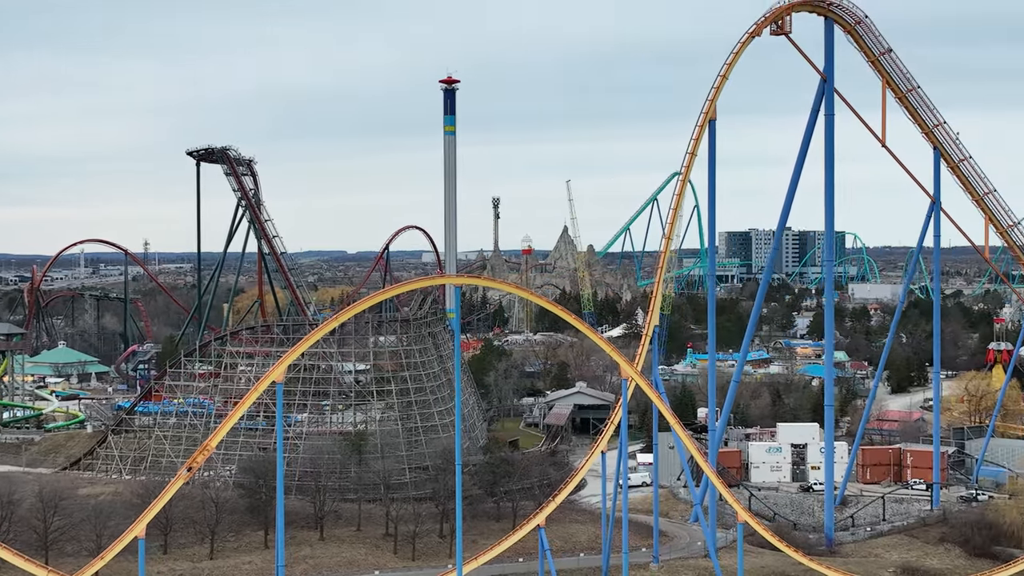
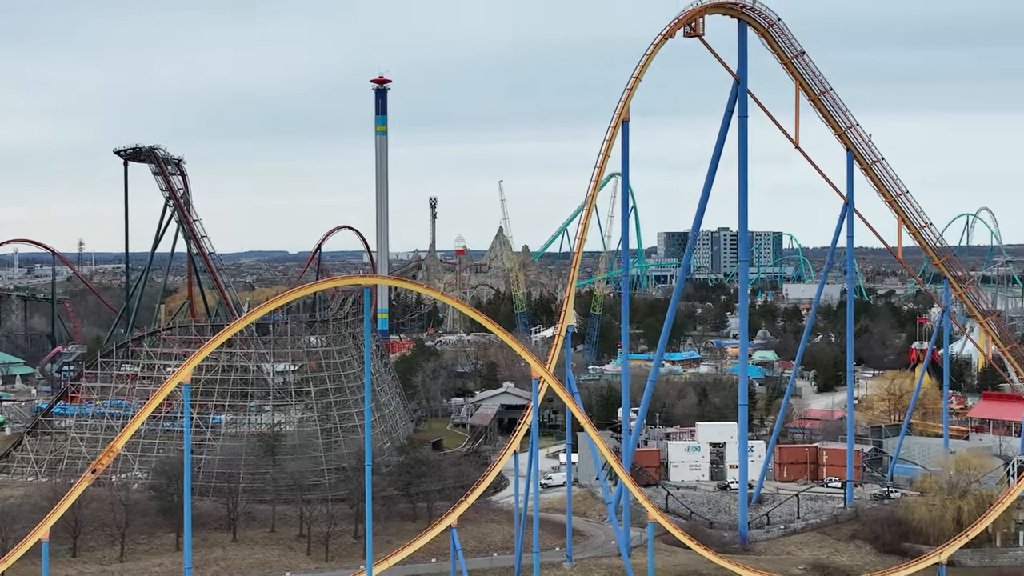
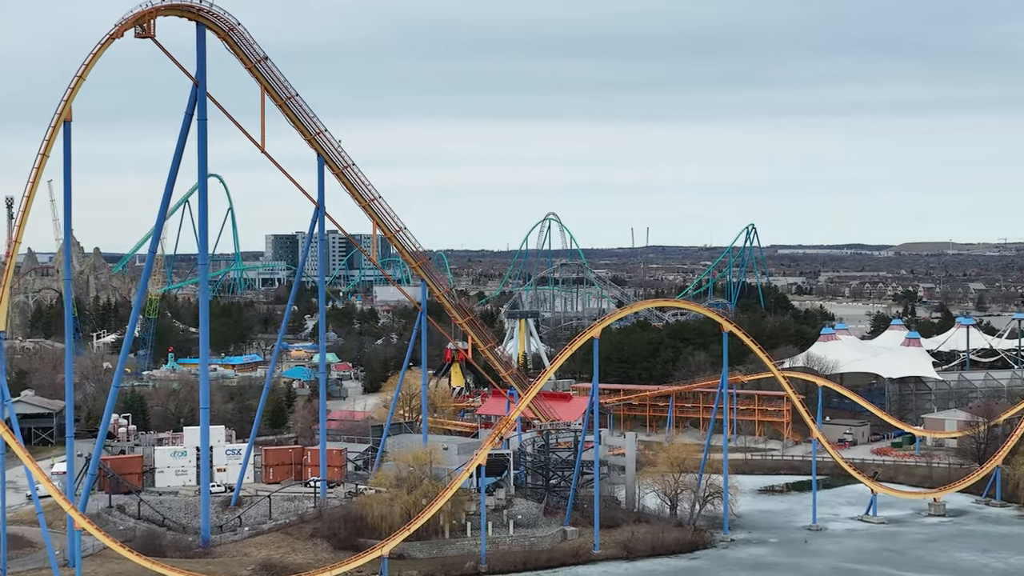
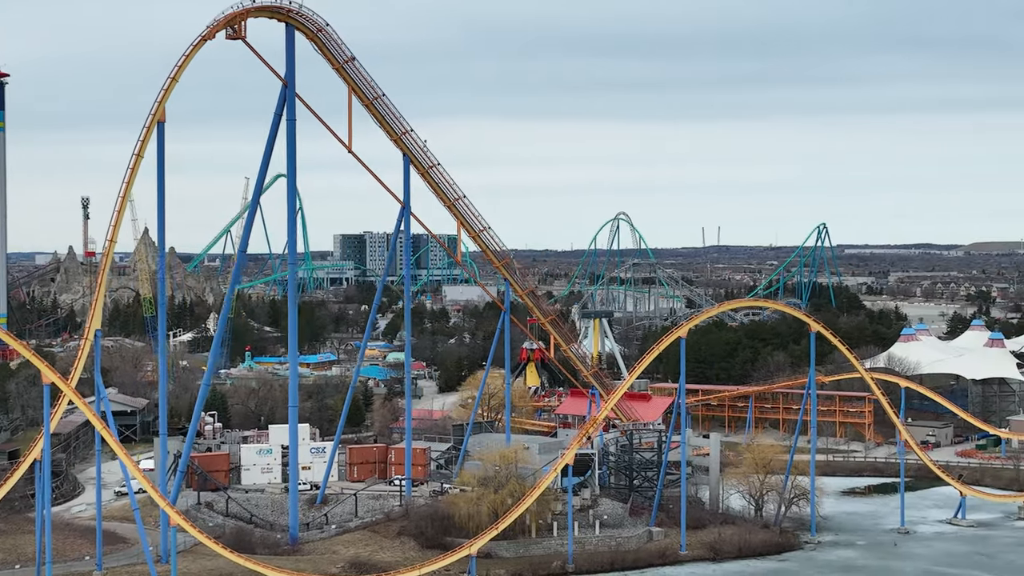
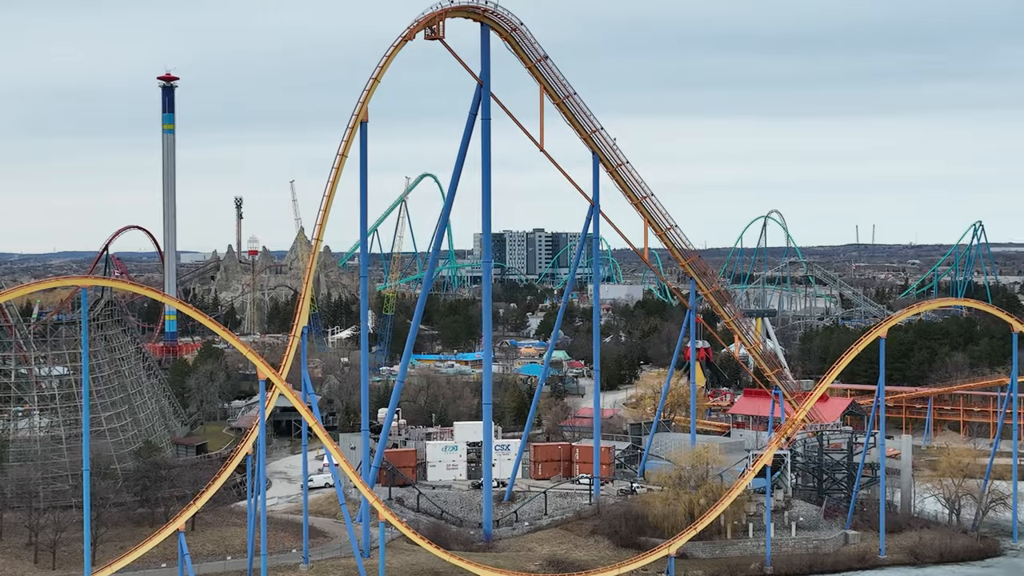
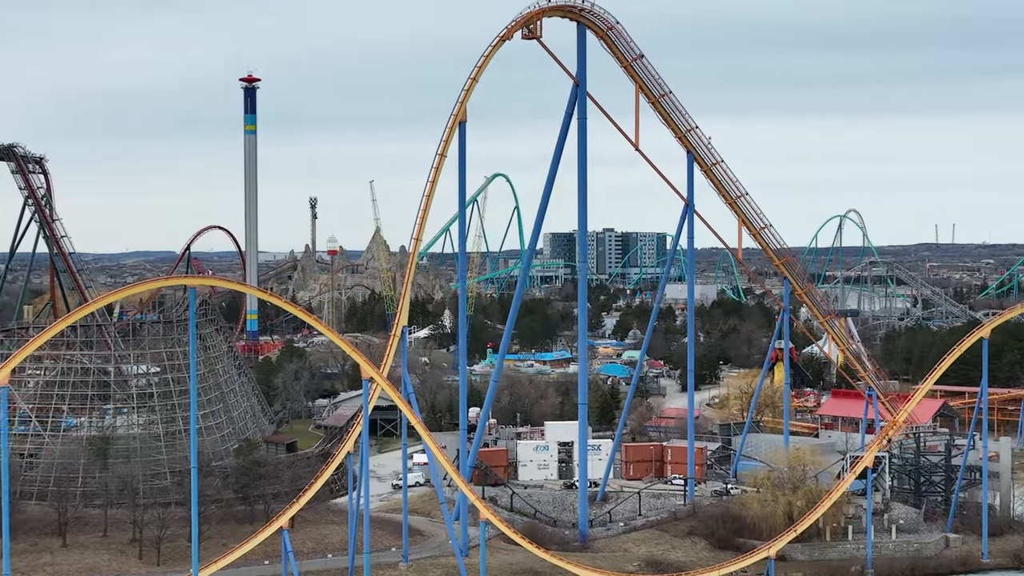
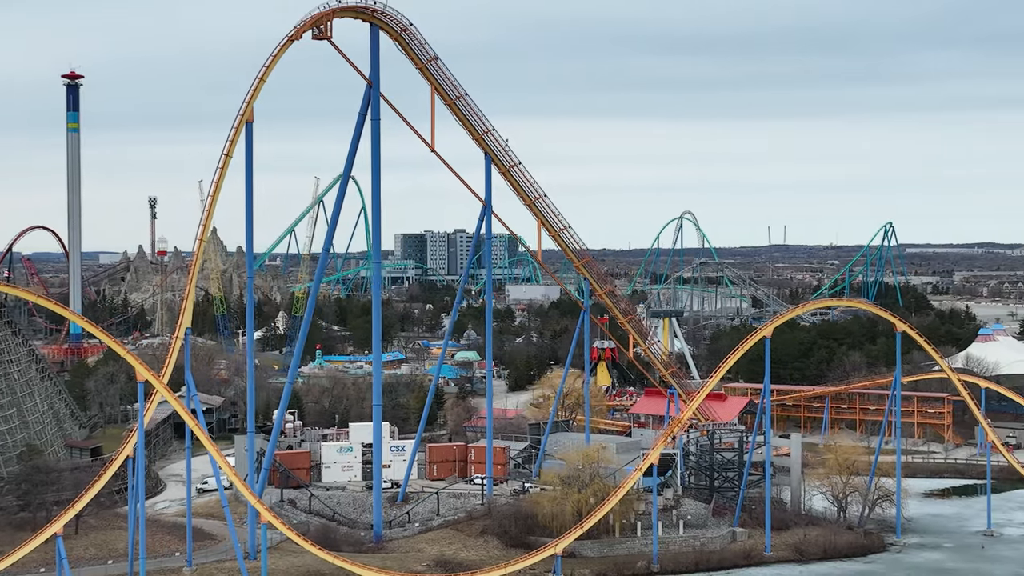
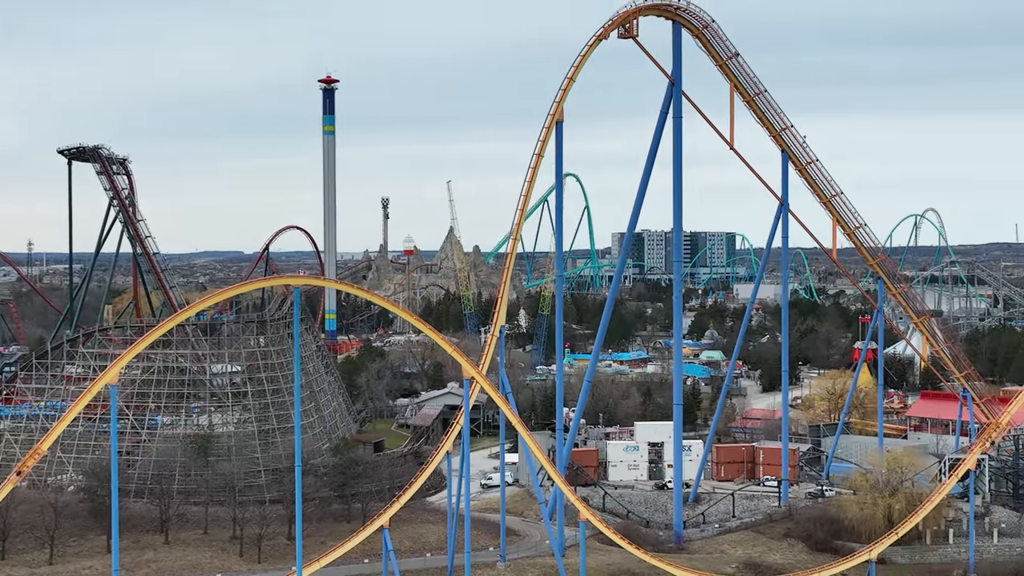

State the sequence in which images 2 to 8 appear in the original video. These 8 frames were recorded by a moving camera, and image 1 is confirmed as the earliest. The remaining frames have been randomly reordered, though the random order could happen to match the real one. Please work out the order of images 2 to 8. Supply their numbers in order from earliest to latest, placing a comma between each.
2, 8, 6, 5, 7, 4, 3
